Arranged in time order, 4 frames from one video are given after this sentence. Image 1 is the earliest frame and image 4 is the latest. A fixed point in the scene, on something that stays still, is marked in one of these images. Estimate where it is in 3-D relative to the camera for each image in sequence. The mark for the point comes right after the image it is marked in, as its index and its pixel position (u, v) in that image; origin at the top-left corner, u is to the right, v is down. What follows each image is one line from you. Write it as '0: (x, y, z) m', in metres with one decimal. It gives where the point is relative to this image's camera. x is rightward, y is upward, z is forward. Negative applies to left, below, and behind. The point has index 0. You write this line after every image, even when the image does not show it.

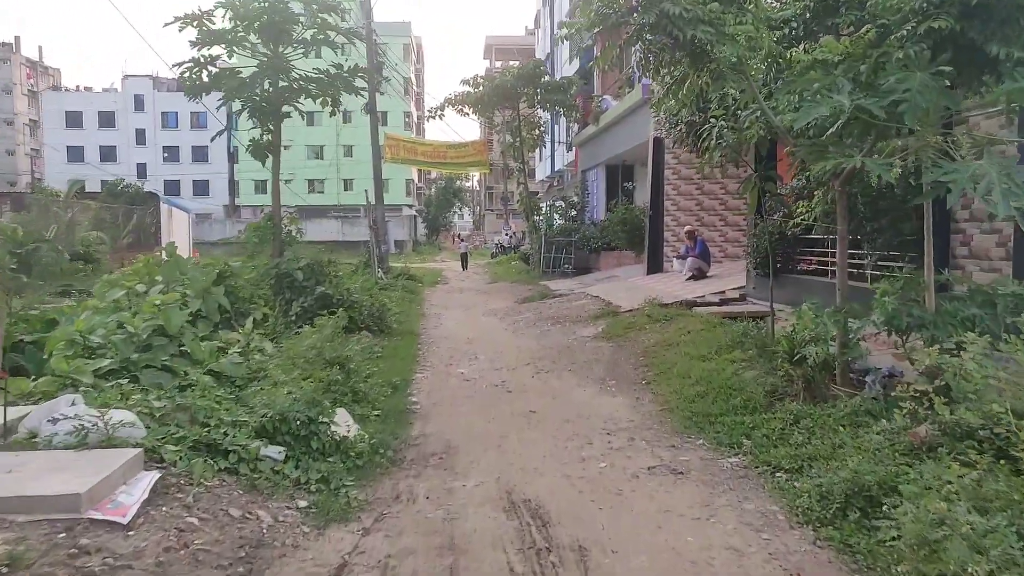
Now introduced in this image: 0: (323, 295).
0: (-2.2, -0.1, +9.8) m
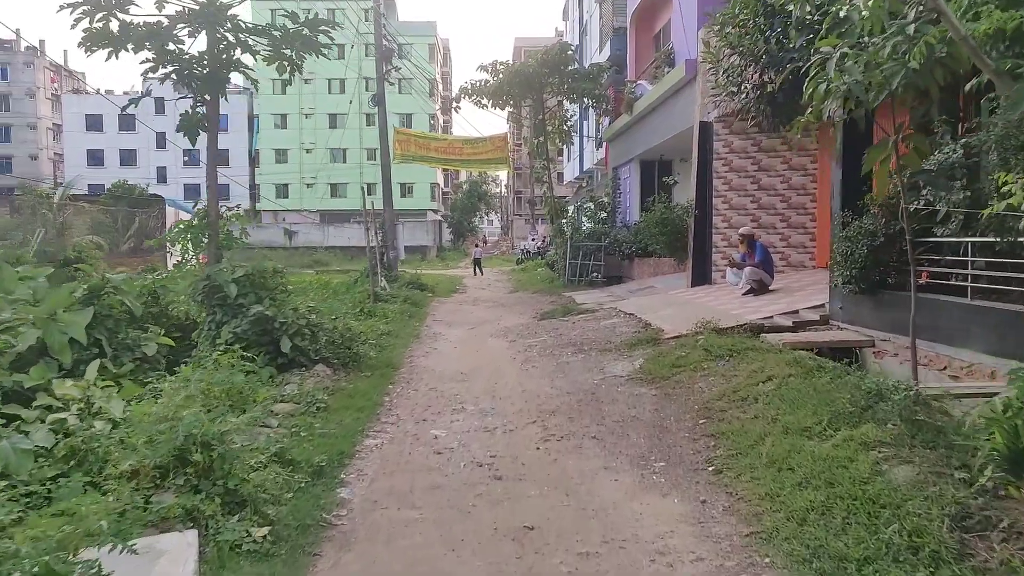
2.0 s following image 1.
0: (-2.1, -0.2, +7.3) m
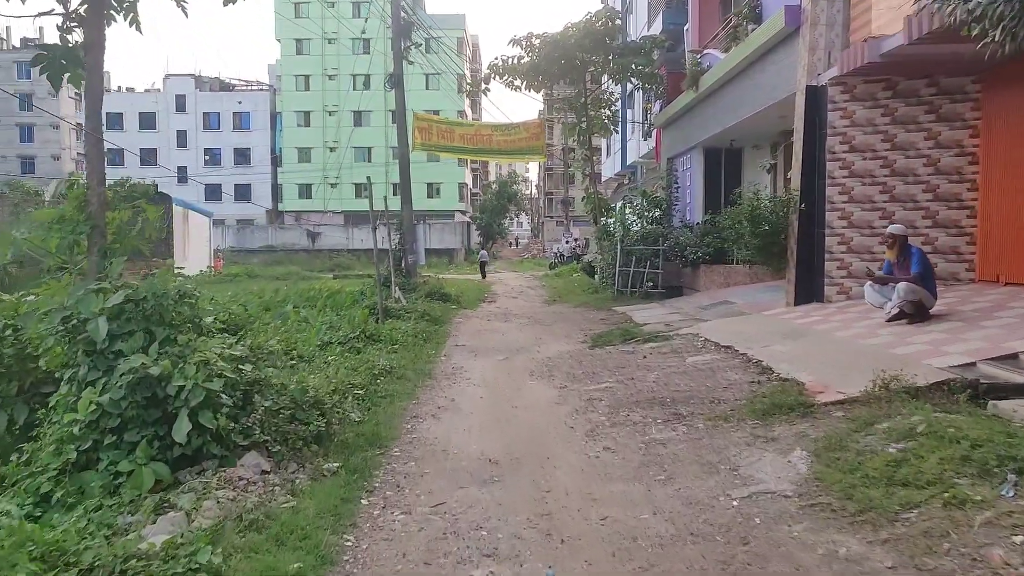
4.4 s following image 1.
0: (-1.8, -0.4, +4.2) m
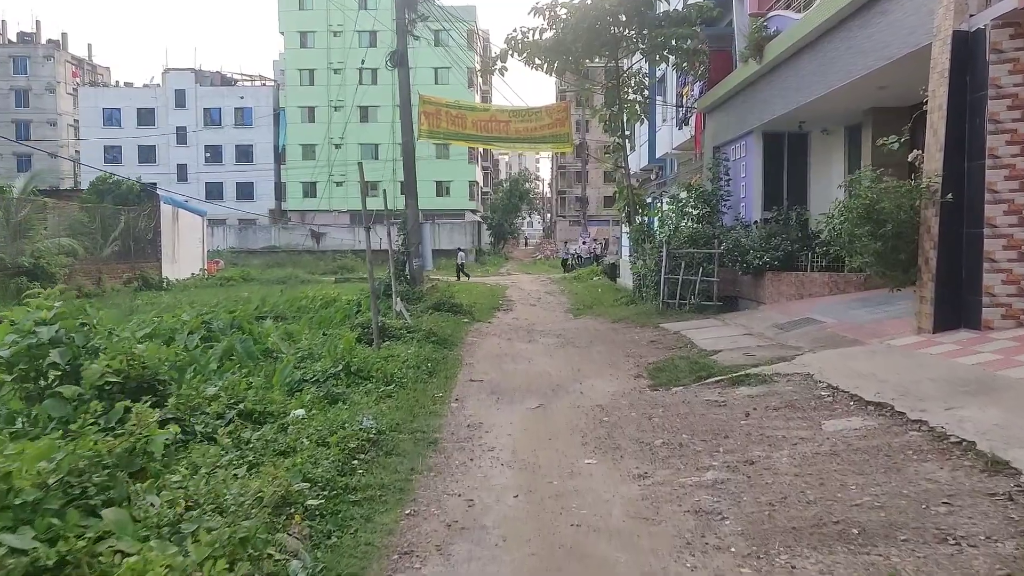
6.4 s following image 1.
0: (-1.6, -0.6, +1.5) m
